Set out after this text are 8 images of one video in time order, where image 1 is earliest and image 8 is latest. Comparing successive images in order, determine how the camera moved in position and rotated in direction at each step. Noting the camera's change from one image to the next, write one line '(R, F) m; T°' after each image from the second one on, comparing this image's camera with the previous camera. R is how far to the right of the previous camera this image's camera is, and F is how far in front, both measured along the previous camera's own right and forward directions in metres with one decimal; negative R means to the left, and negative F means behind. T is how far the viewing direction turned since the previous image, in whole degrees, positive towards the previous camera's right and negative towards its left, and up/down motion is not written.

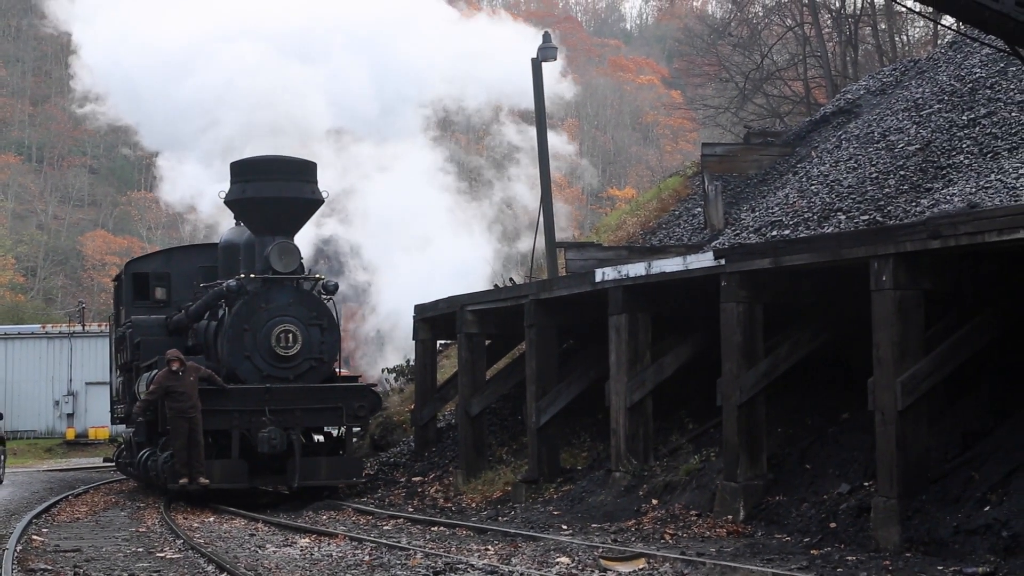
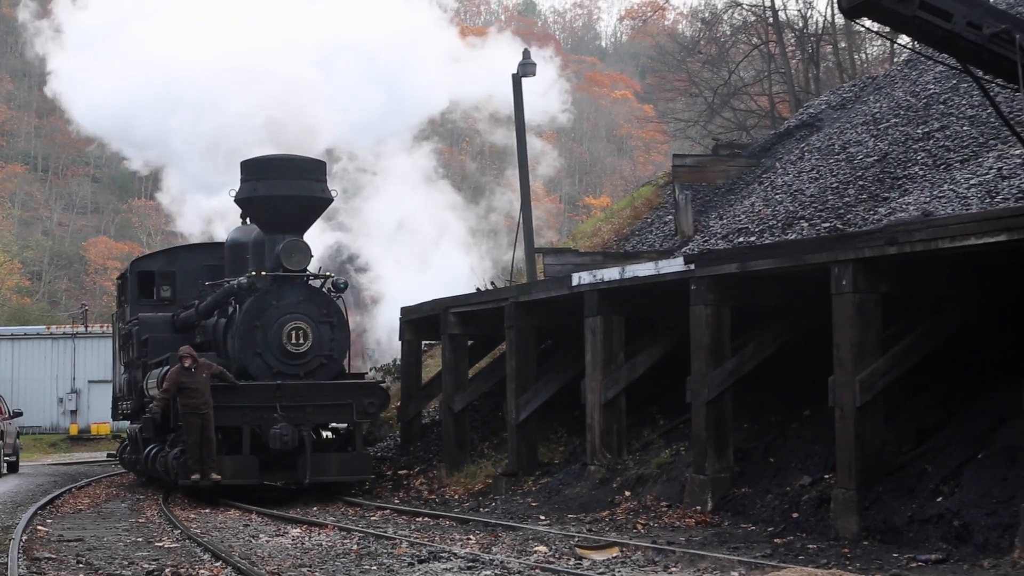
(+0.1, -0.5) m; 0°
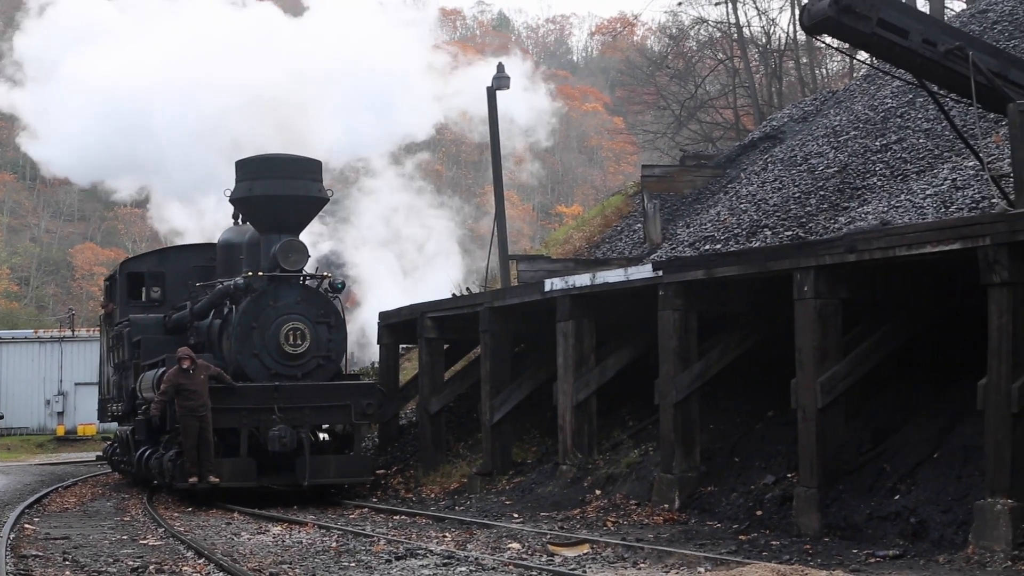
(+0.1, -0.4) m; +1°
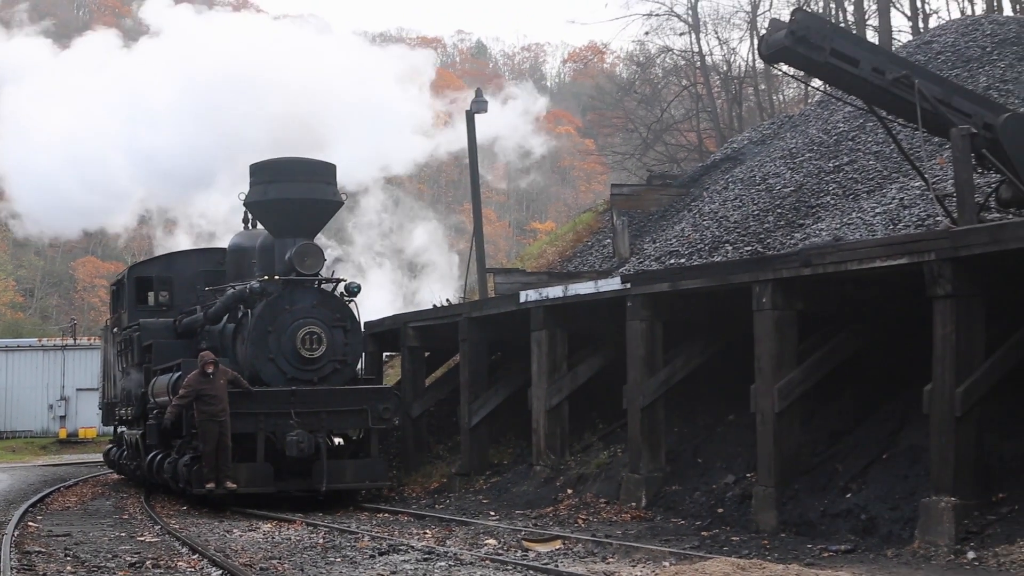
(+0.1, -0.7) m; +1°
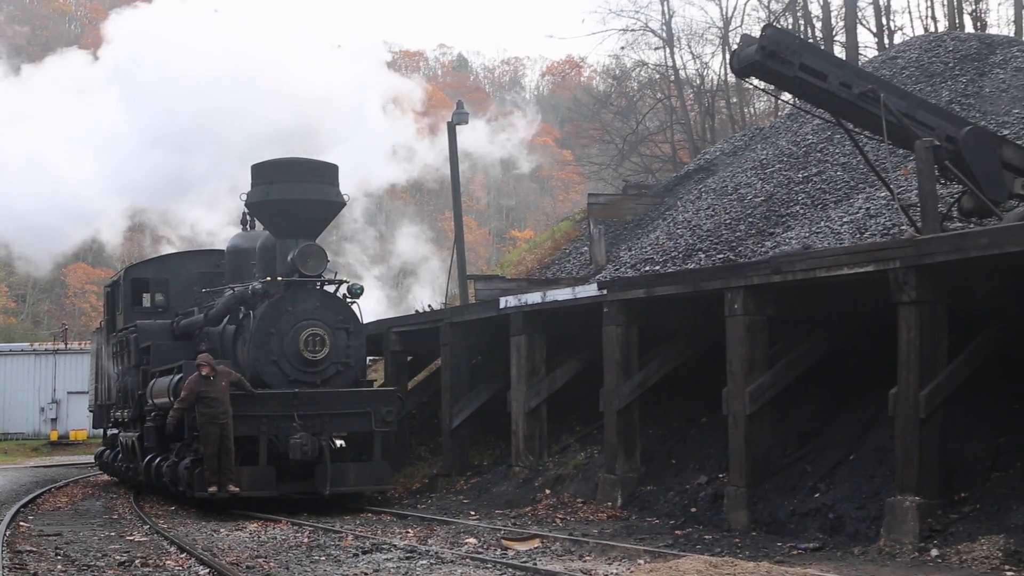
(+0.1, -0.3) m; +1°
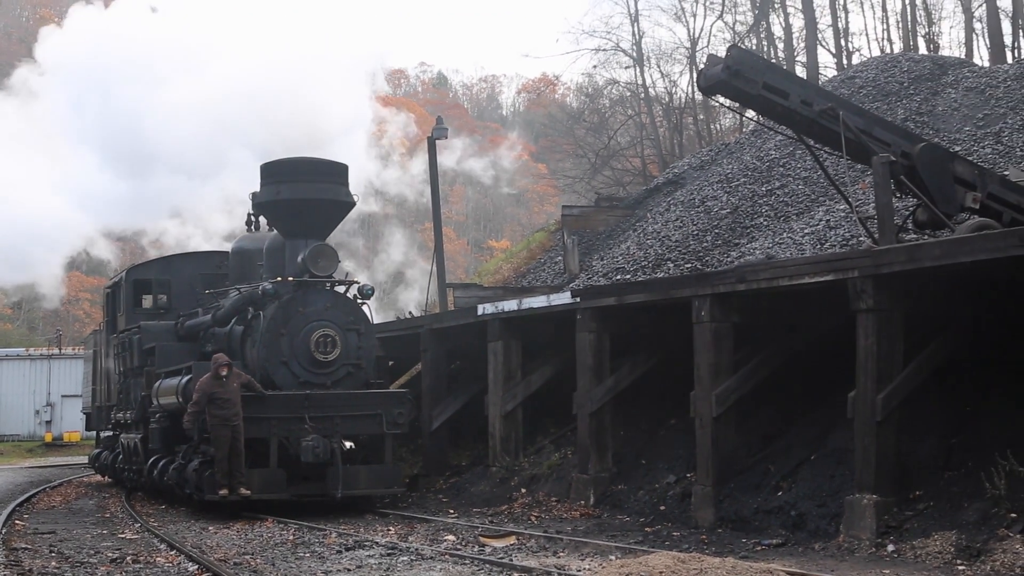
(+0.1, -0.5) m; +1°
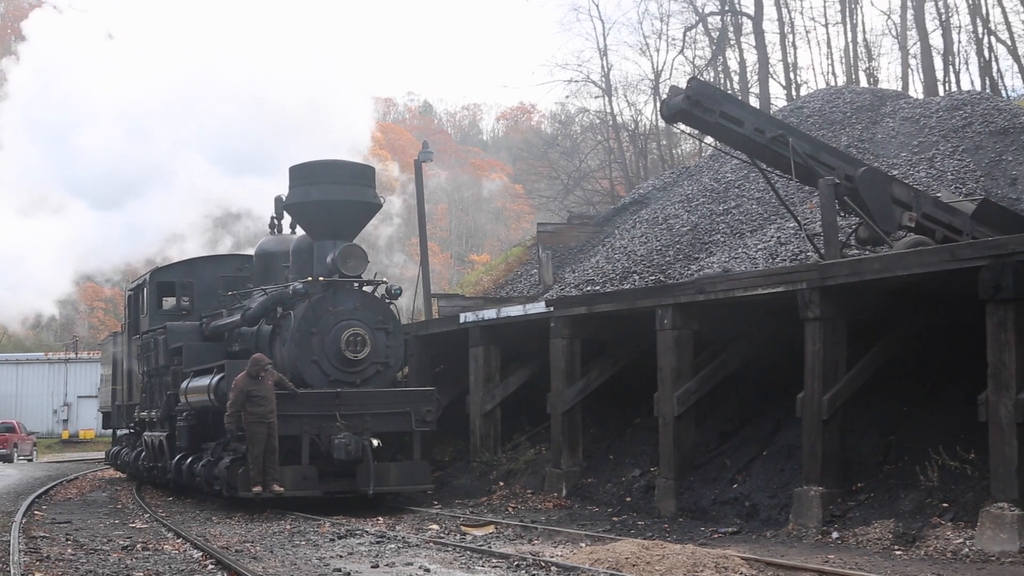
(+0.1, -1.1) m; +1°
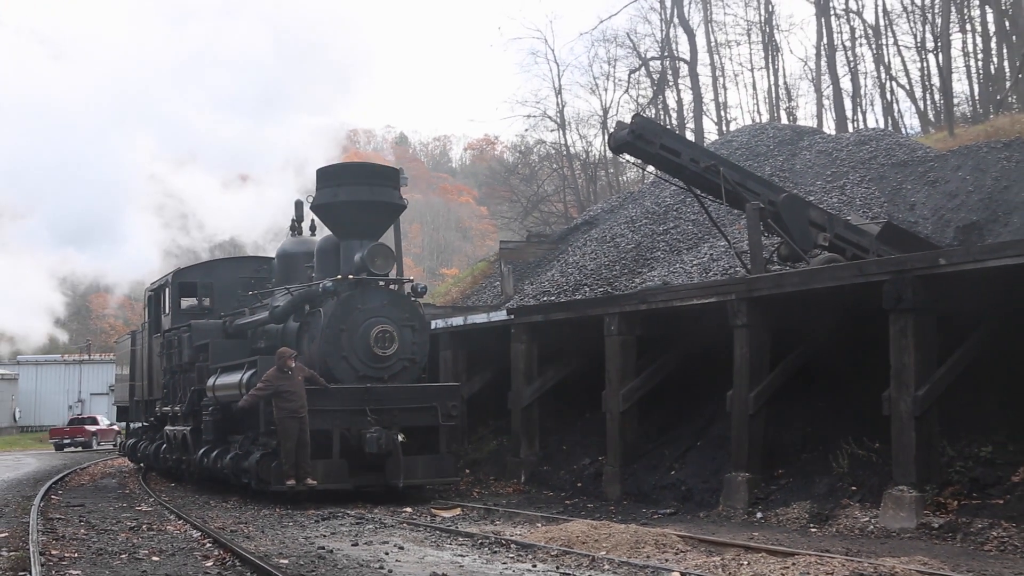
(0.0, -1.8) m; +2°
